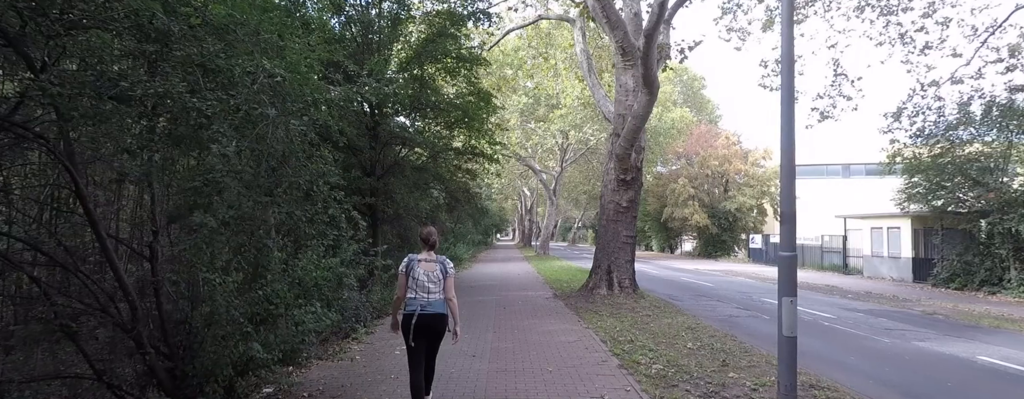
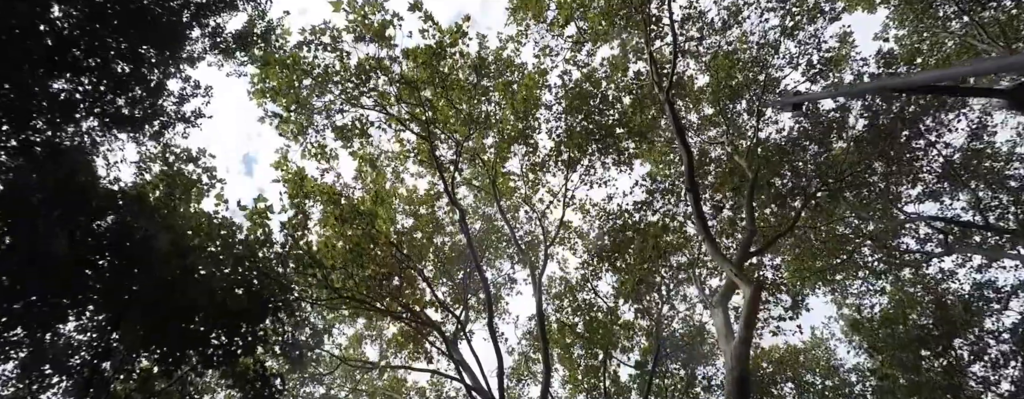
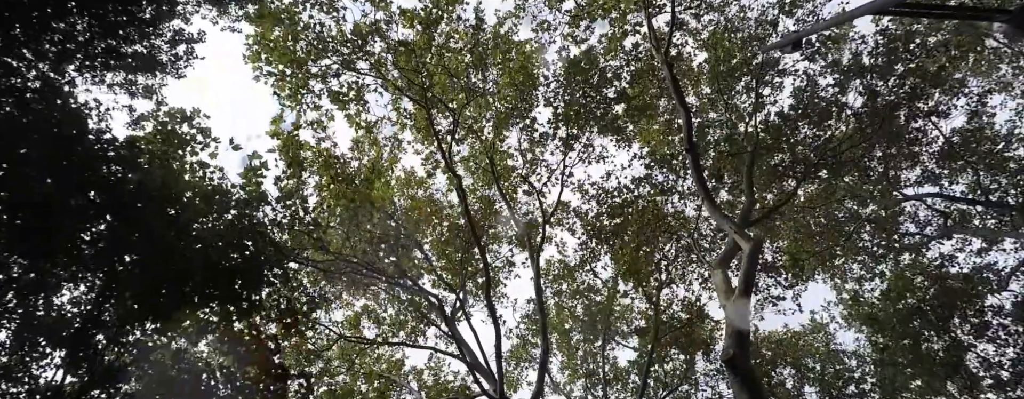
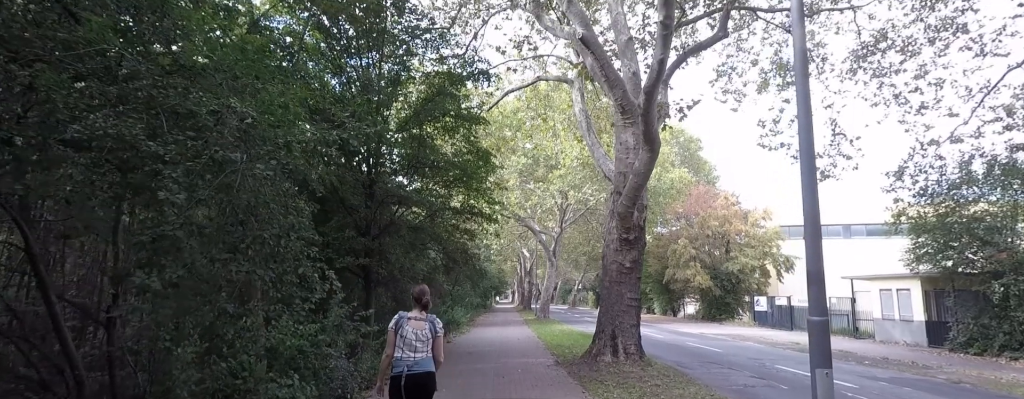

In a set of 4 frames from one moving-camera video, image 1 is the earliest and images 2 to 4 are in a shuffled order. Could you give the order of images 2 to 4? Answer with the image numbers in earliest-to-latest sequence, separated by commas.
4, 2, 3
